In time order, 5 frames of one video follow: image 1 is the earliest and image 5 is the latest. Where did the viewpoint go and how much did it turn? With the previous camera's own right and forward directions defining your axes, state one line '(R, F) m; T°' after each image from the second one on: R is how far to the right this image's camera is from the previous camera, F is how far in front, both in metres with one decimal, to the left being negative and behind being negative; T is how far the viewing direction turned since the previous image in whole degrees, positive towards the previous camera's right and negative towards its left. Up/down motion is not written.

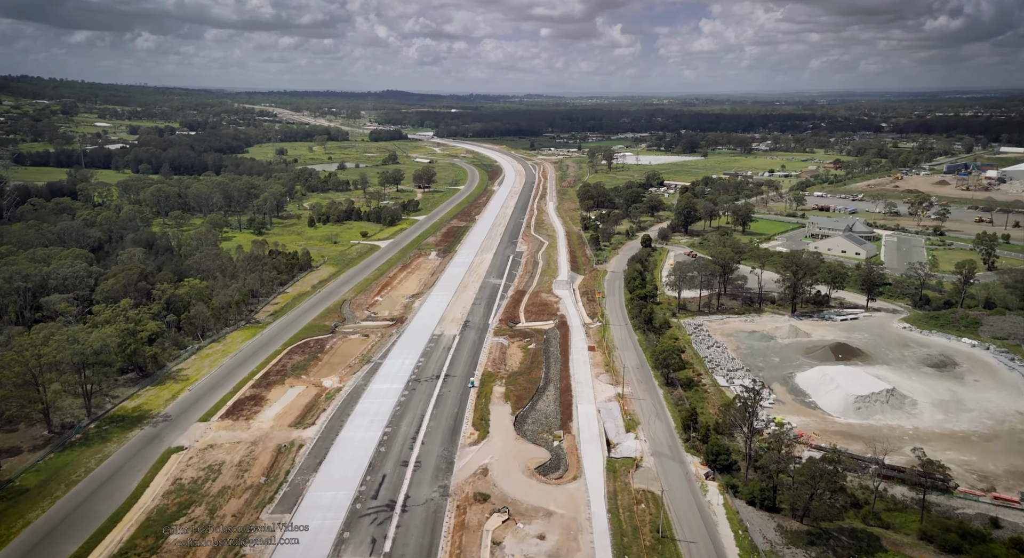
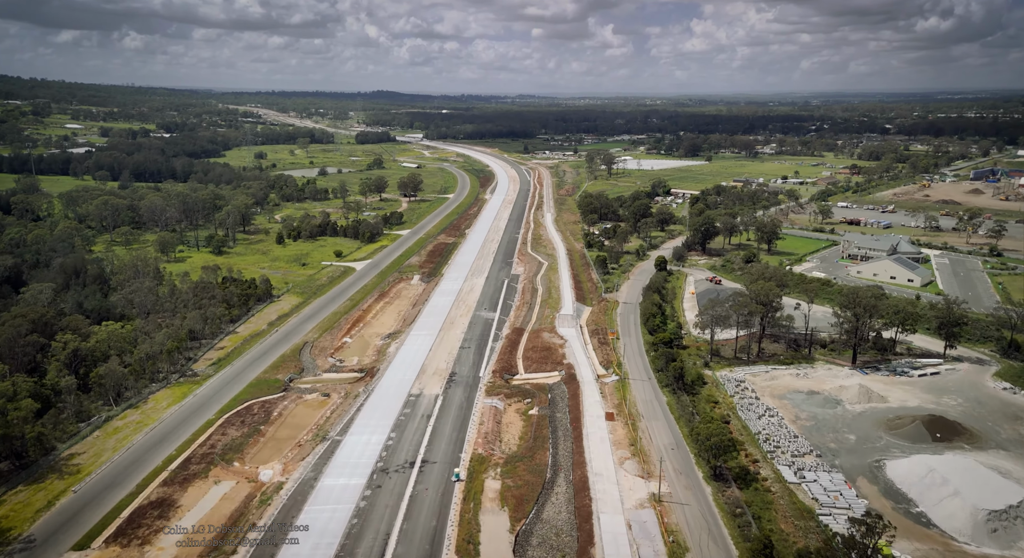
(-0.2, +7.6) m; +1°
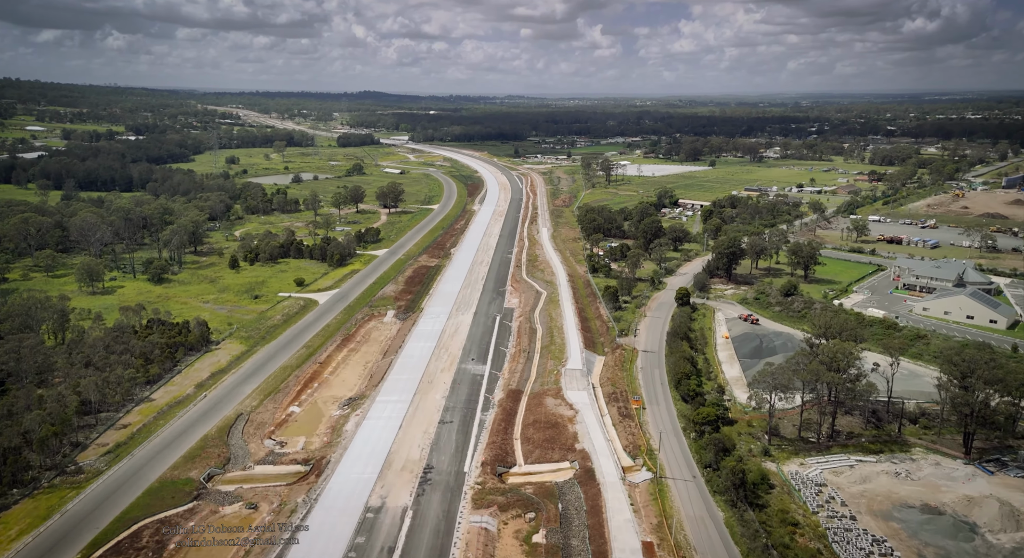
(-0.2, +8.3) m; +1°
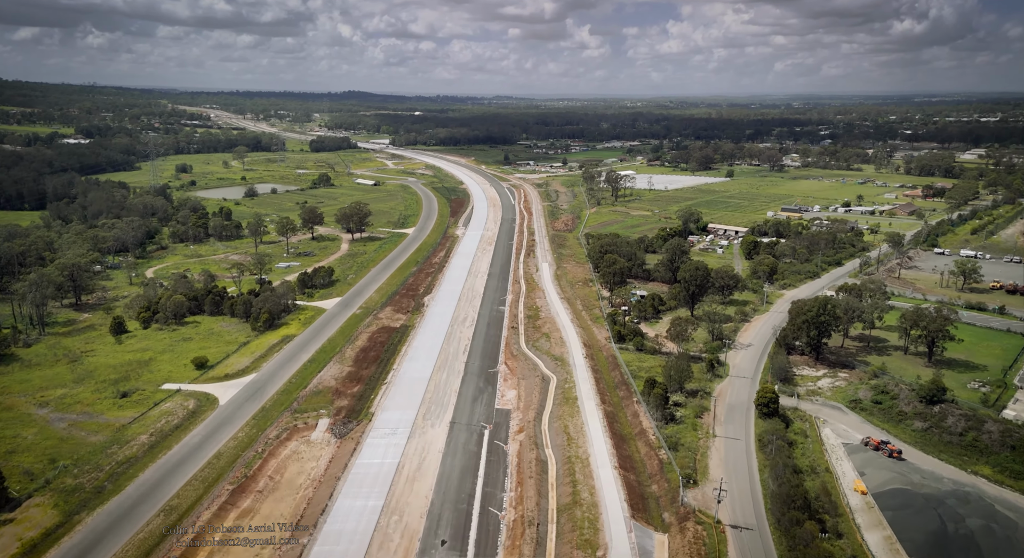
(-0.3, +14.5) m; +1°
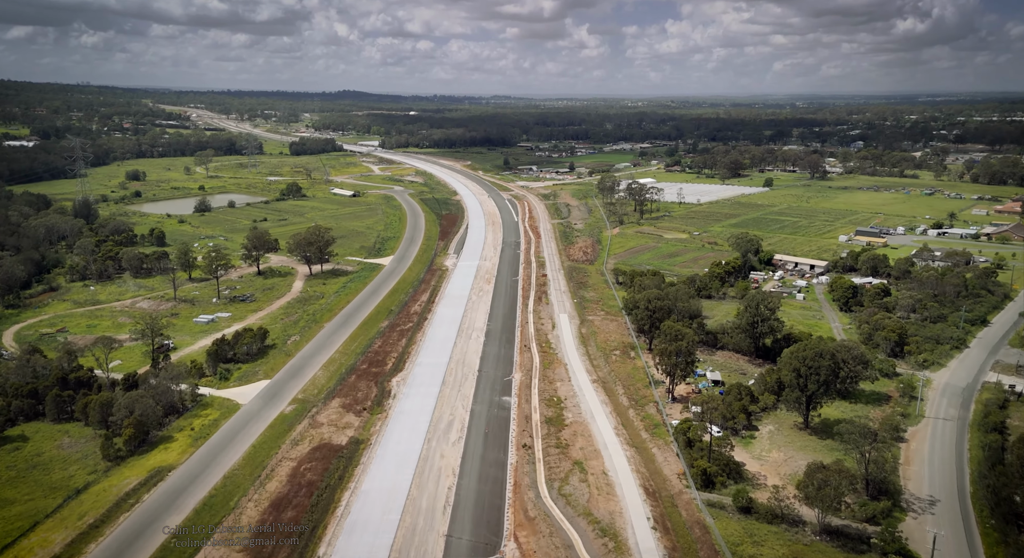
(-0.5, +14.7) m; 0°
